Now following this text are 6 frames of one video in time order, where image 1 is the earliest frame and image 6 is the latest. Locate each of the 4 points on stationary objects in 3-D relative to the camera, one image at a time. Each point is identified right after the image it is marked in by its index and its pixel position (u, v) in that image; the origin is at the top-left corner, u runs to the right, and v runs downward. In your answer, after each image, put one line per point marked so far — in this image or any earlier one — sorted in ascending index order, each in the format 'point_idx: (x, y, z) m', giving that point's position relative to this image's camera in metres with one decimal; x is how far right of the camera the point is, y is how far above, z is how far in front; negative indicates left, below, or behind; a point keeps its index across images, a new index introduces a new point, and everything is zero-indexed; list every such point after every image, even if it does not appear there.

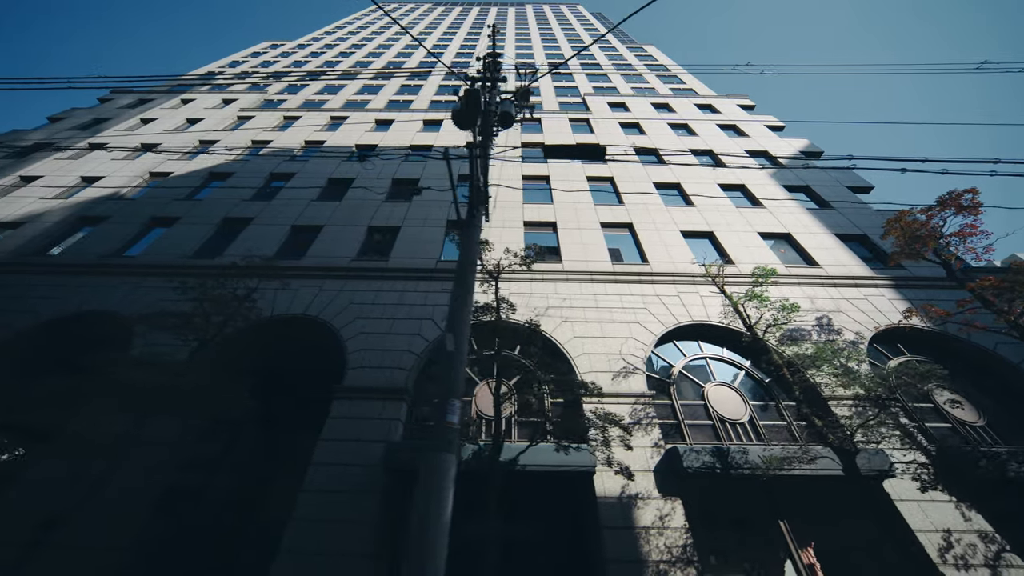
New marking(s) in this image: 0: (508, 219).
0: (-0.5, +10.4, +16.3) m
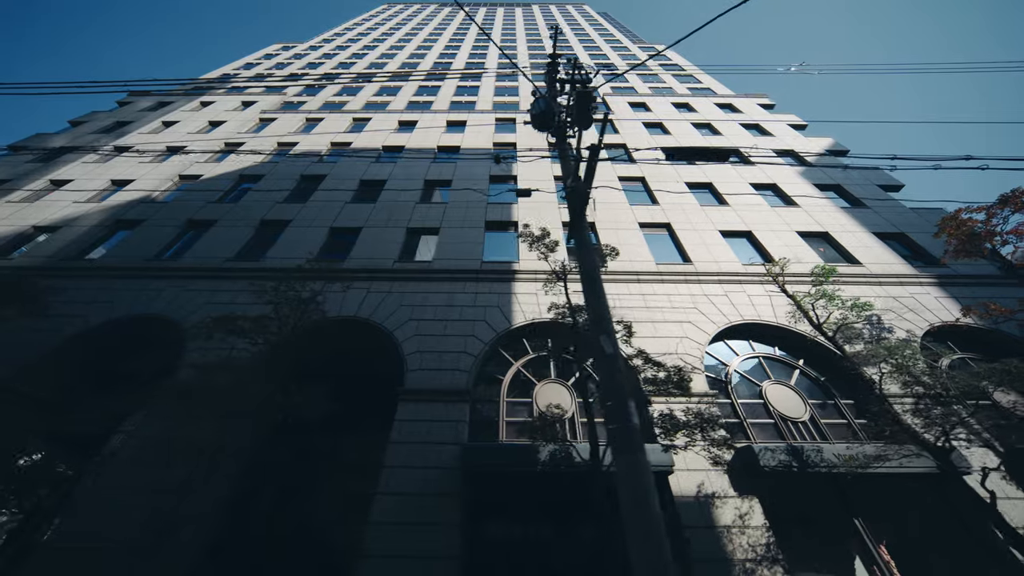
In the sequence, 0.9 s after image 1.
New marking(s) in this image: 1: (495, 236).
0: (+5.2, +10.4, +16.4) m
1: (-2.4, +7.5, +15.6) m
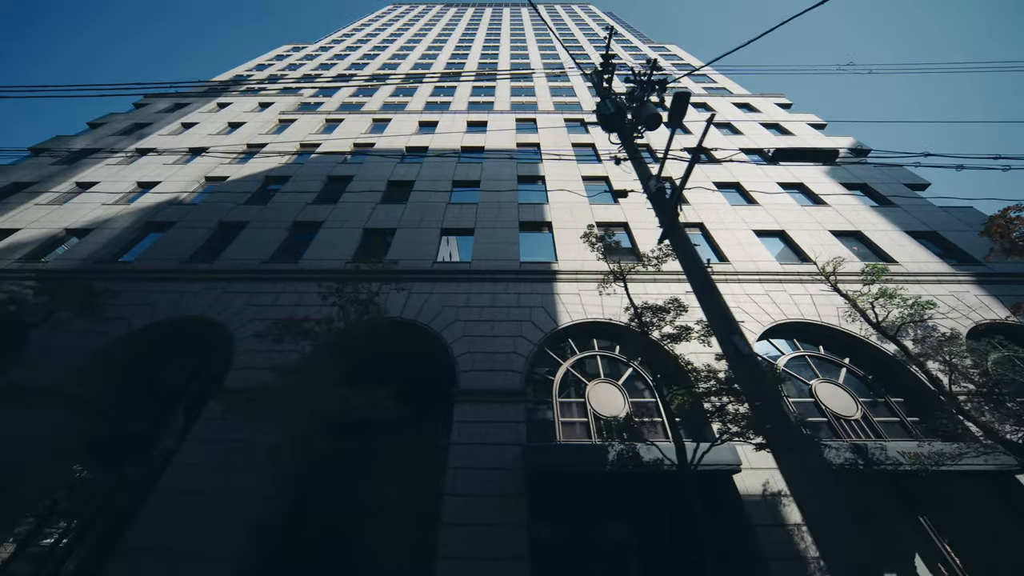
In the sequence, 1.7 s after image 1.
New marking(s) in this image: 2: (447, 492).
0: (+10.1, +10.4, +16.4) m
1: (+2.6, +7.4, +15.6) m
2: (-5.0, -15.8, +8.3) m
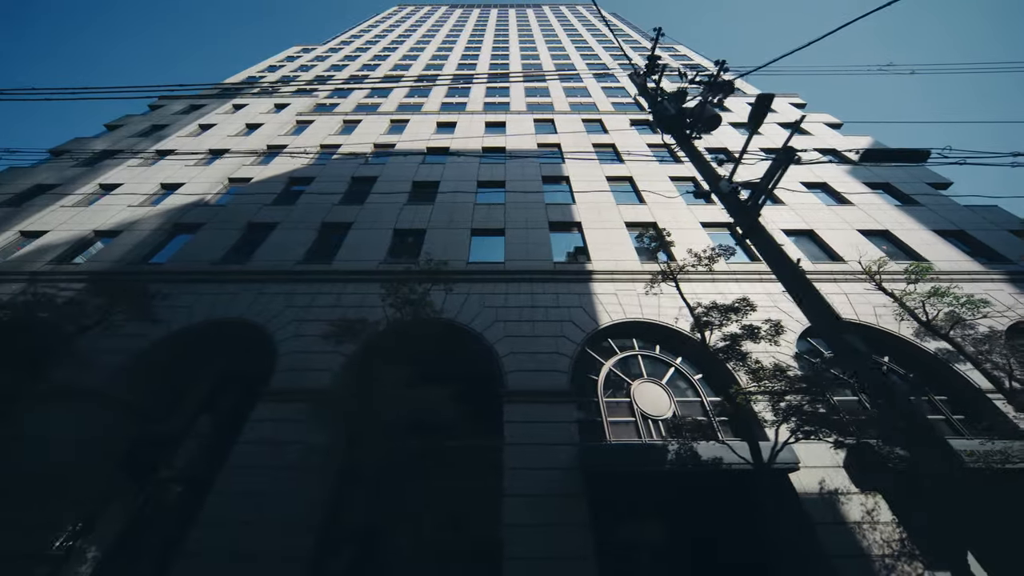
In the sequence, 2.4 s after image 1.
0: (+14.5, +10.4, +16.4) m
1: (+7.0, +7.4, +15.7) m
2: (-0.5, -15.8, +8.3) m
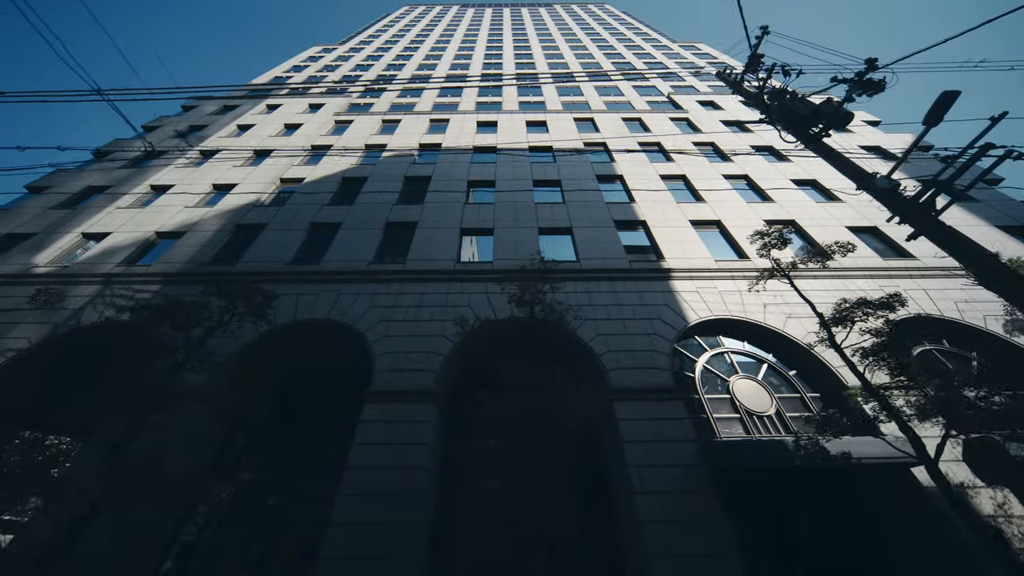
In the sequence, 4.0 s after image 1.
0: (+24.3, +10.7, +16.5) m
1: (+16.8, +7.6, +15.7) m
2: (+9.5, -15.6, +8.3) m
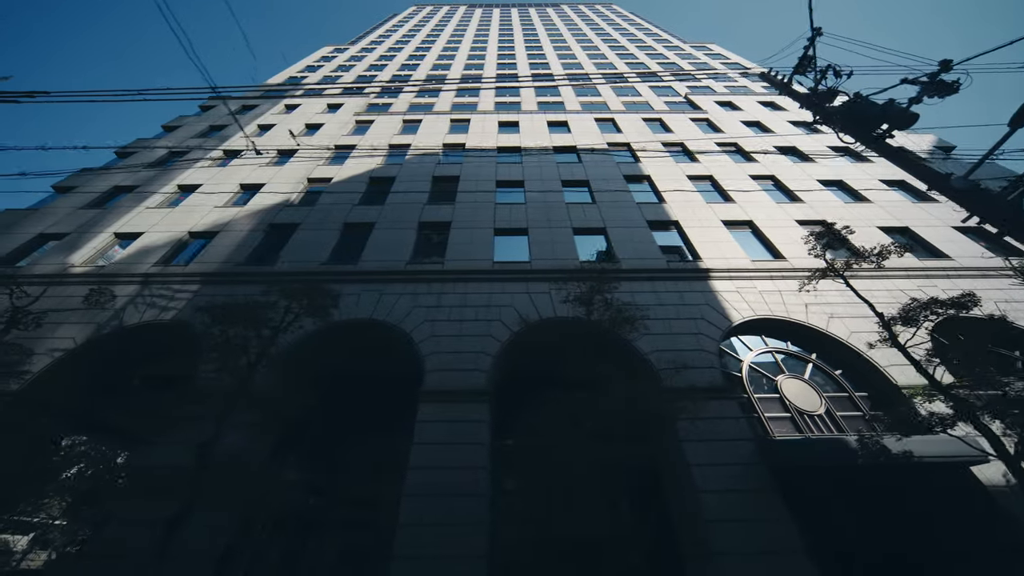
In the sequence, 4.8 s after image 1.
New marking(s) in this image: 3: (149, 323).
0: (+29.2, +10.7, +16.5) m
1: (+21.8, +7.6, +15.7) m
2: (+14.4, -15.6, +8.4) m
3: (-40.6, -3.9, +12.0) m
